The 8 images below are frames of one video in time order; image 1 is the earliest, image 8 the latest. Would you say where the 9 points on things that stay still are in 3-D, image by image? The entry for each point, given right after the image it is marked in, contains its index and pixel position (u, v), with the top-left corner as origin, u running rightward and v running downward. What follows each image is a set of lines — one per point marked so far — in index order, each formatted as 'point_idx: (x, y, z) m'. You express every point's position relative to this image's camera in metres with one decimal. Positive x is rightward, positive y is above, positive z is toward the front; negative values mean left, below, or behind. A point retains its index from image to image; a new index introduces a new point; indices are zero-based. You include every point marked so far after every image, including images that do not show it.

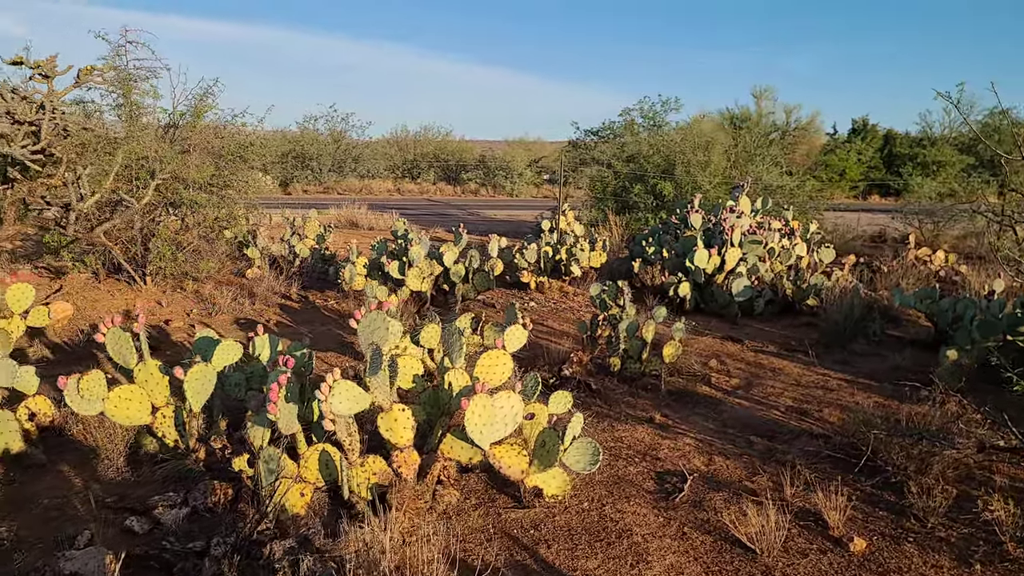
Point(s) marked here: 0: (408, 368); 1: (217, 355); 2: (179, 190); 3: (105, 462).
0: (-0.6, -0.4, +4.0) m
1: (-1.5, -0.3, +3.7) m
2: (-3.7, +1.1, +8.1) m
3: (-2.1, -0.9, +3.8) m
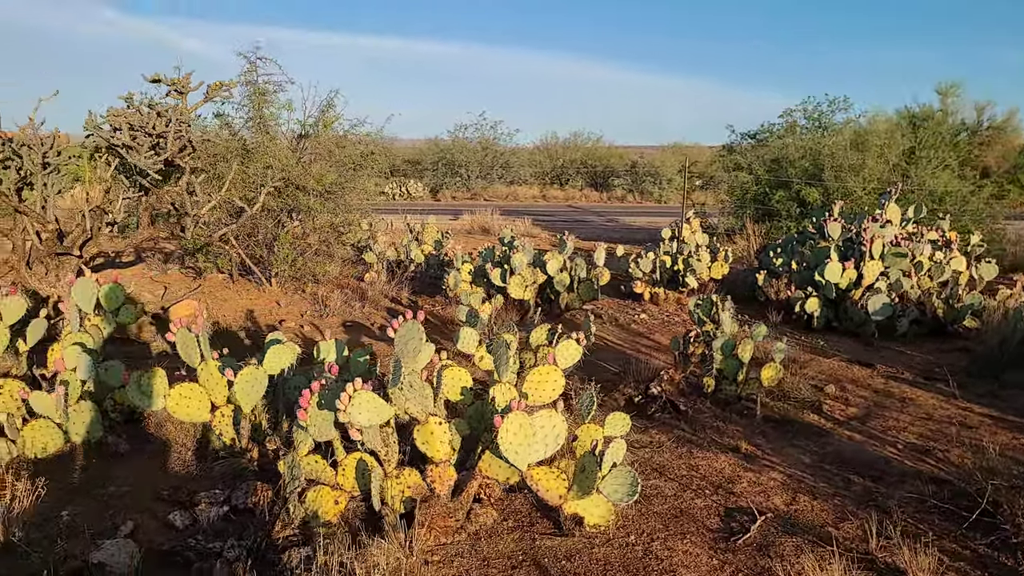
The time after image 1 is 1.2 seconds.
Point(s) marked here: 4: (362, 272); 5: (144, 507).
0: (-0.3, -0.5, +3.9) m
1: (-1.3, -0.4, +3.8) m
2: (-2.5, +1.1, +8.6) m
3: (-1.9, -0.9, +4.0) m
4: (-2.0, +0.2, +9.7) m
5: (-1.7, -1.0, +3.5) m
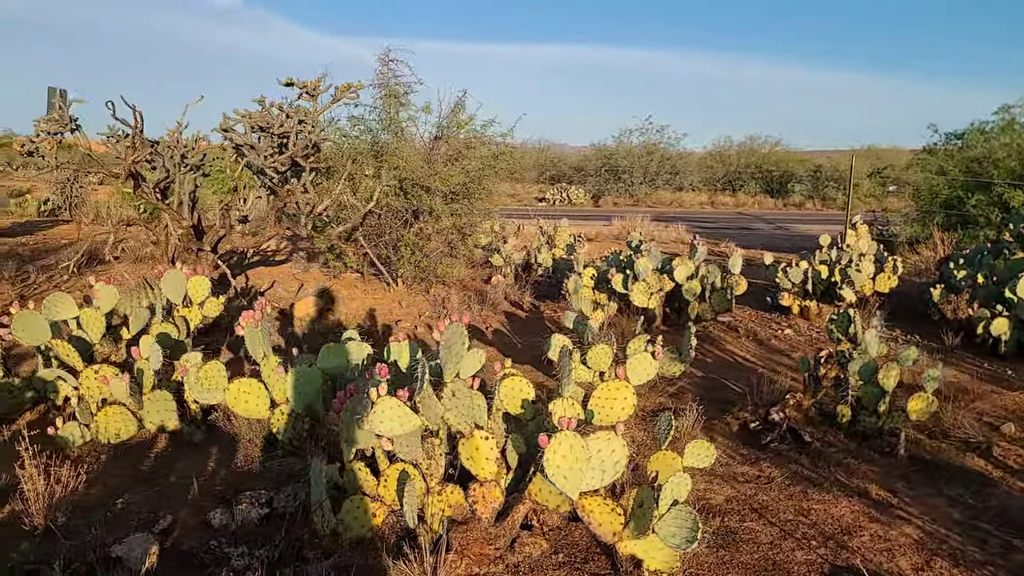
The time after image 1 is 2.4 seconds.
0: (0.0, -0.5, +3.6) m
1: (-0.9, -0.3, +3.7) m
2: (-1.0, +1.1, +8.6) m
3: (-1.5, -0.9, +4.0) m
4: (-0.3, +0.2, +9.5) m
5: (-1.5, -1.0, +3.4) m
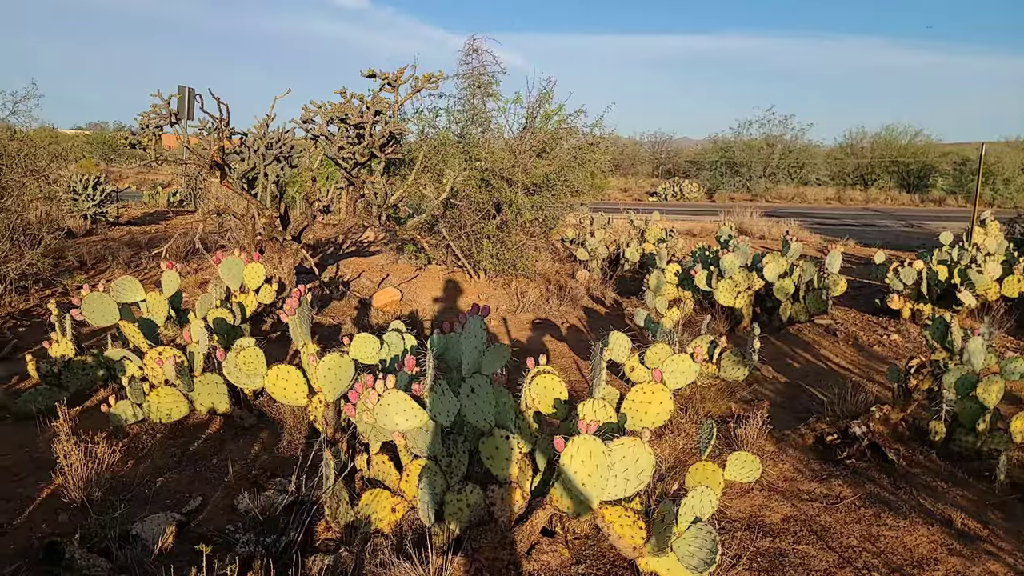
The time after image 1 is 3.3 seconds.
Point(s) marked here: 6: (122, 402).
0: (+0.2, -0.5, +3.4) m
1: (-0.8, -0.3, +3.7) m
2: (0.0, +1.1, +8.5) m
3: (-1.3, -0.8, +4.0) m
4: (+0.8, +0.2, +9.3) m
5: (-1.4, -0.9, +3.5) m
6: (-2.1, -0.6, +3.9) m
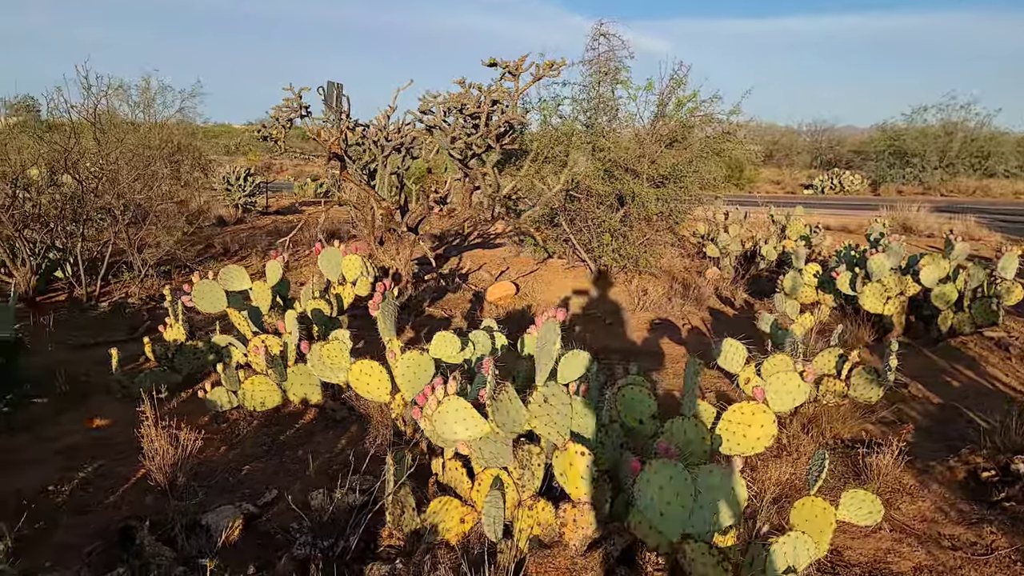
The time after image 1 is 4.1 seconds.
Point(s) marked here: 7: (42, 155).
0: (+0.5, -0.5, +3.1) m
1: (-0.3, -0.3, +3.5) m
2: (+1.3, +1.2, +8.1) m
3: (-0.8, -0.8, +4.0) m
4: (+2.3, +0.2, +8.8) m
5: (-1.0, -0.9, +3.5) m
6: (-1.6, -0.5, +4.0) m
7: (-4.0, +1.1, +6.3) m
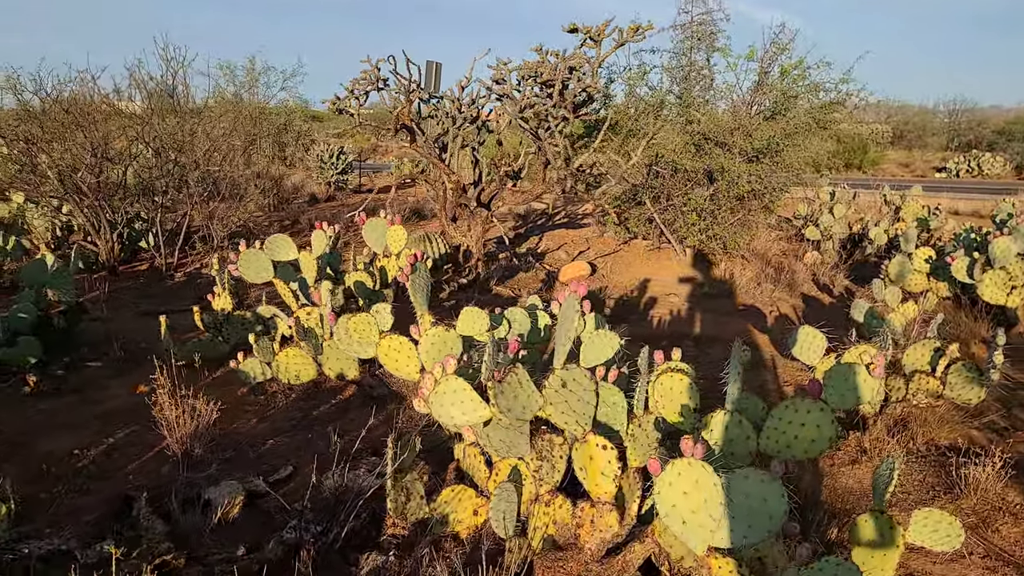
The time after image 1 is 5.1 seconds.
0: (+0.6, -0.4, +2.7) m
1: (-0.2, -0.1, +3.3) m
2: (+2.1, +1.3, +7.5) m
3: (-0.6, -0.6, +3.8) m
4: (+3.2, +0.4, +8.1) m
5: (-0.8, -0.8, +3.3) m
6: (-1.4, -0.4, +3.9) m
7: (-3.4, +1.4, +6.5) m
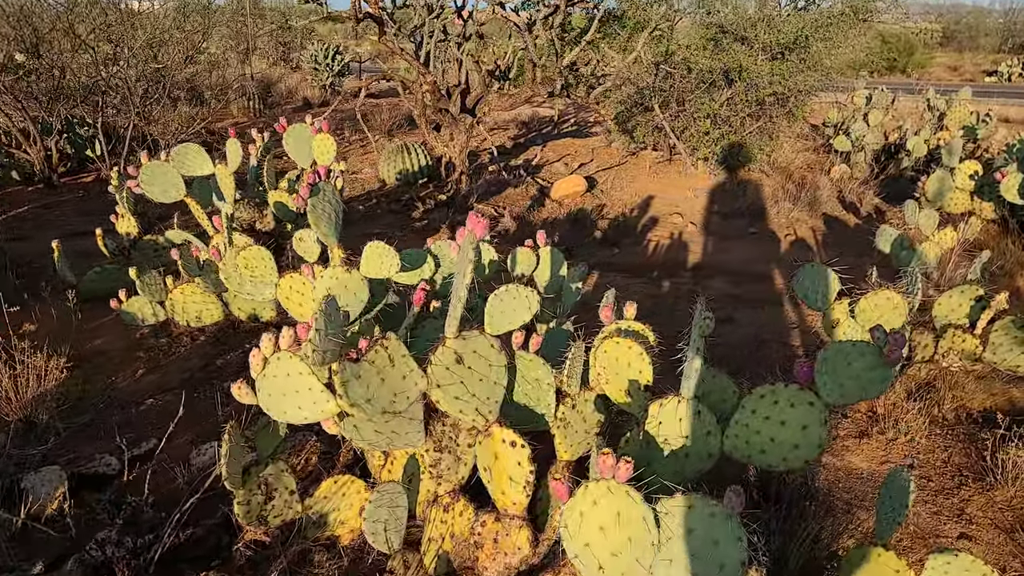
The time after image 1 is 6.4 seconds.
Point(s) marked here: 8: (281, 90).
0: (+0.3, -0.2, +2.0) m
1: (-0.5, +0.1, +2.6) m
2: (+2.0, +2.1, +6.5) m
3: (-0.8, -0.3, +3.2) m
4: (+3.1, +1.2, +7.1) m
5: (-1.1, -0.5, +2.7) m
6: (-1.6, 0.0, +3.3) m
7: (-3.6, +2.1, +5.7) m
8: (-3.8, +3.3, +12.1) m
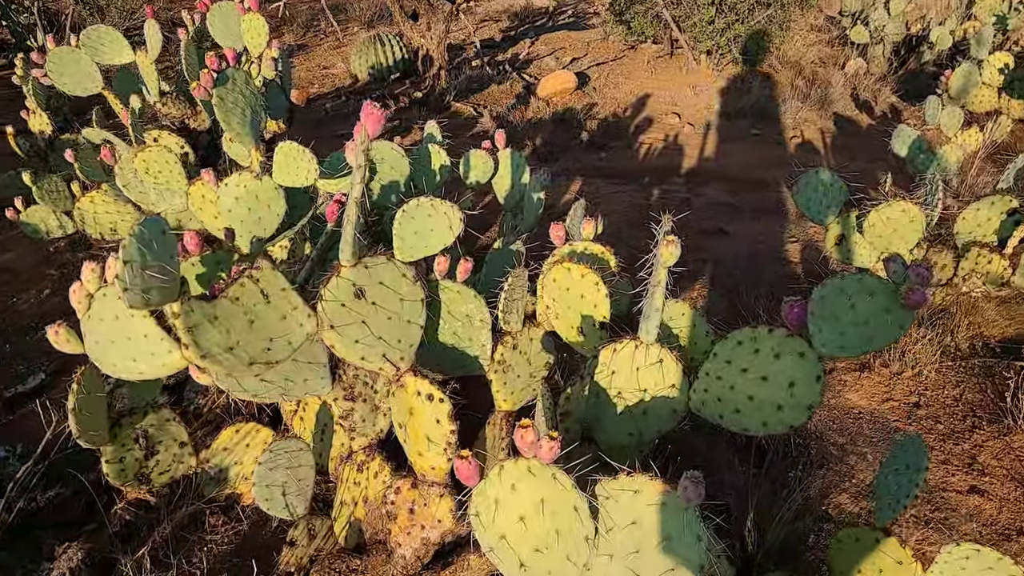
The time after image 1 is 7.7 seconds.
0: (+0.1, 0.0, +1.6) m
1: (-0.6, +0.4, +2.1) m
2: (+1.9, +2.8, +5.8) m
3: (-1.0, 0.0, +2.8) m
4: (+2.9, +2.0, +6.5) m
5: (-1.3, -0.2, +2.4) m
6: (-1.8, +0.3, +2.9) m
7: (-3.7, +2.7, +5.0) m
8: (-3.9, +4.7, +11.2) m
